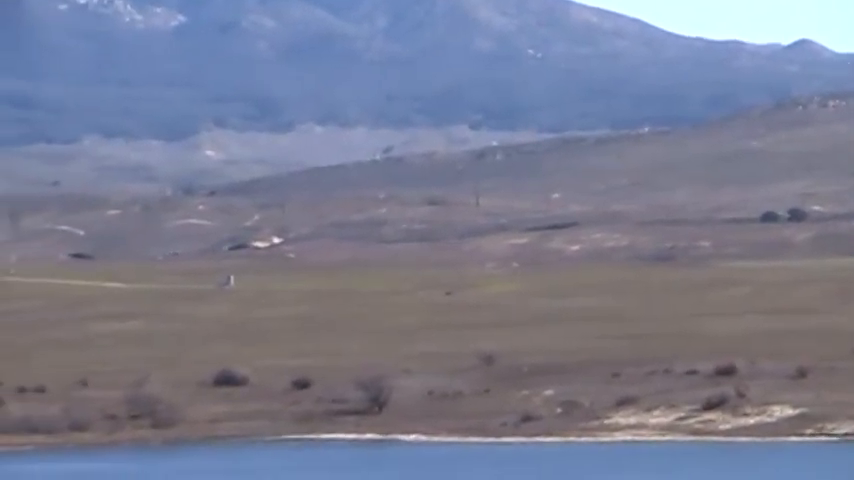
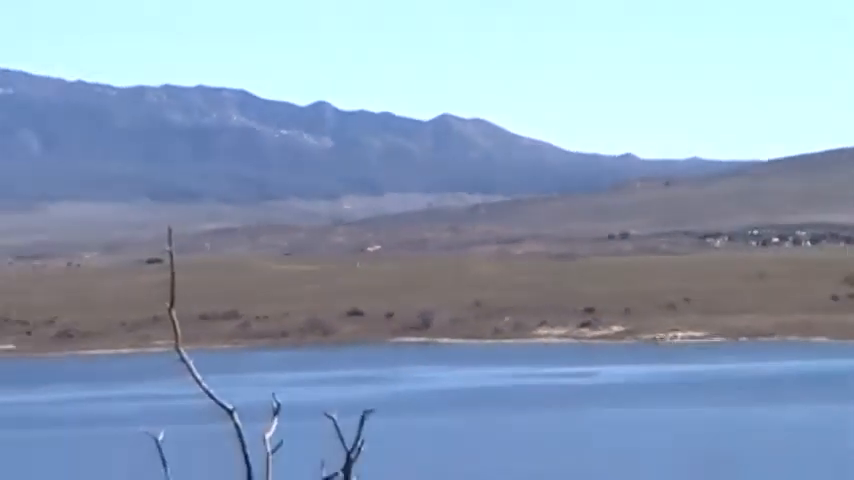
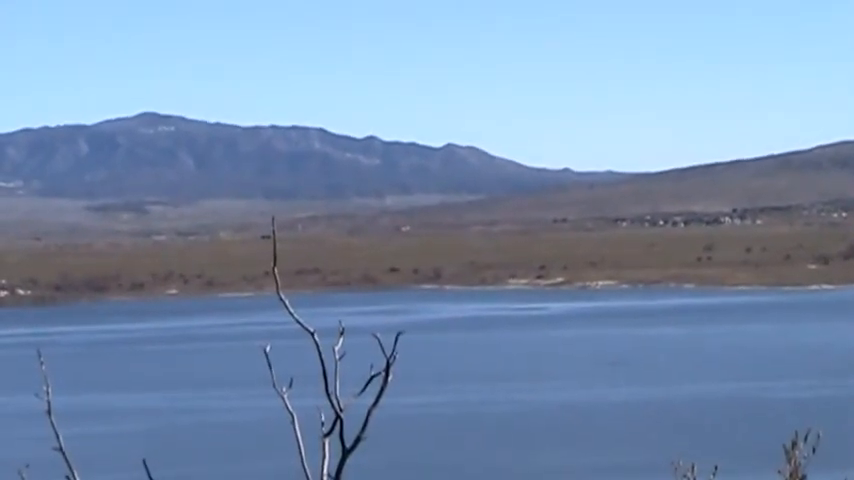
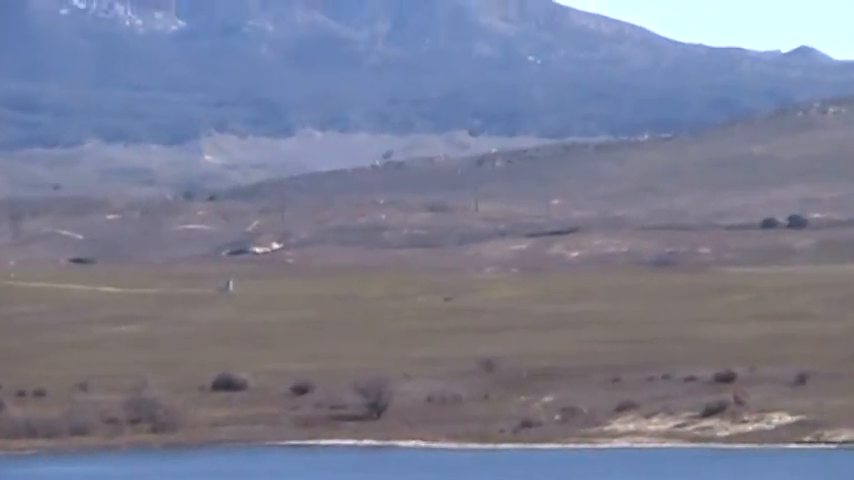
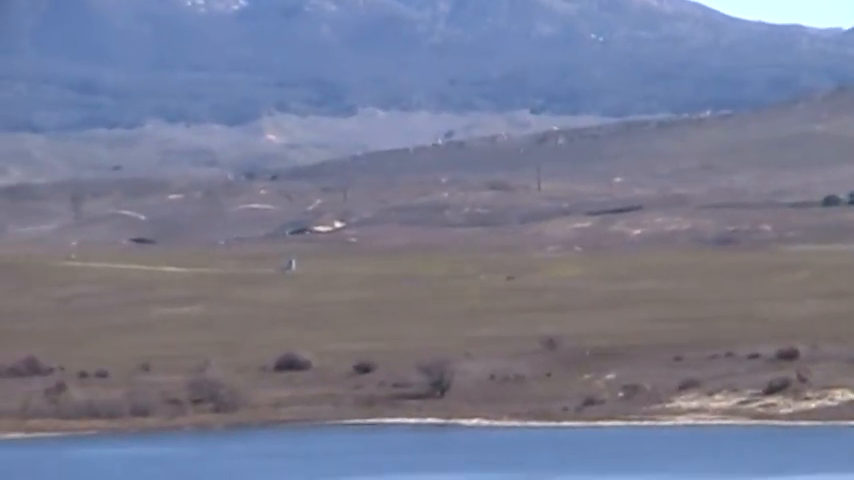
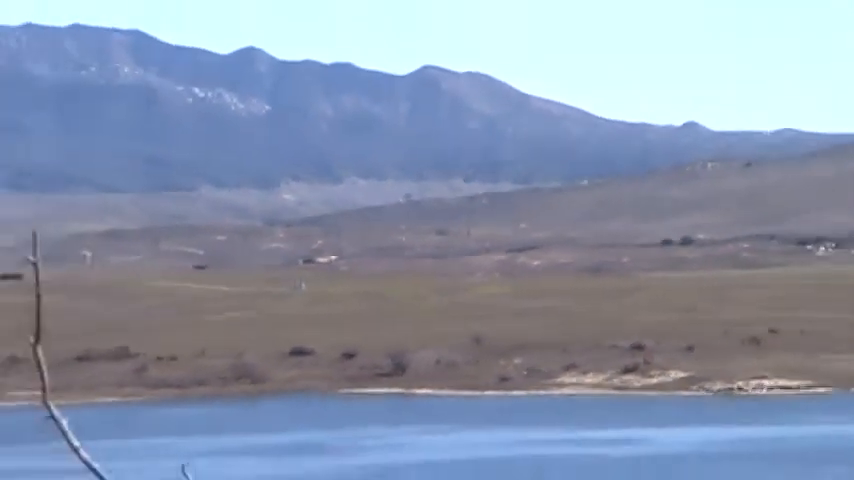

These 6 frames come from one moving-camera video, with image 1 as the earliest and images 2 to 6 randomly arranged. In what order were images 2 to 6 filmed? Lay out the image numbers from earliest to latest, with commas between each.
5, 4, 6, 2, 3
